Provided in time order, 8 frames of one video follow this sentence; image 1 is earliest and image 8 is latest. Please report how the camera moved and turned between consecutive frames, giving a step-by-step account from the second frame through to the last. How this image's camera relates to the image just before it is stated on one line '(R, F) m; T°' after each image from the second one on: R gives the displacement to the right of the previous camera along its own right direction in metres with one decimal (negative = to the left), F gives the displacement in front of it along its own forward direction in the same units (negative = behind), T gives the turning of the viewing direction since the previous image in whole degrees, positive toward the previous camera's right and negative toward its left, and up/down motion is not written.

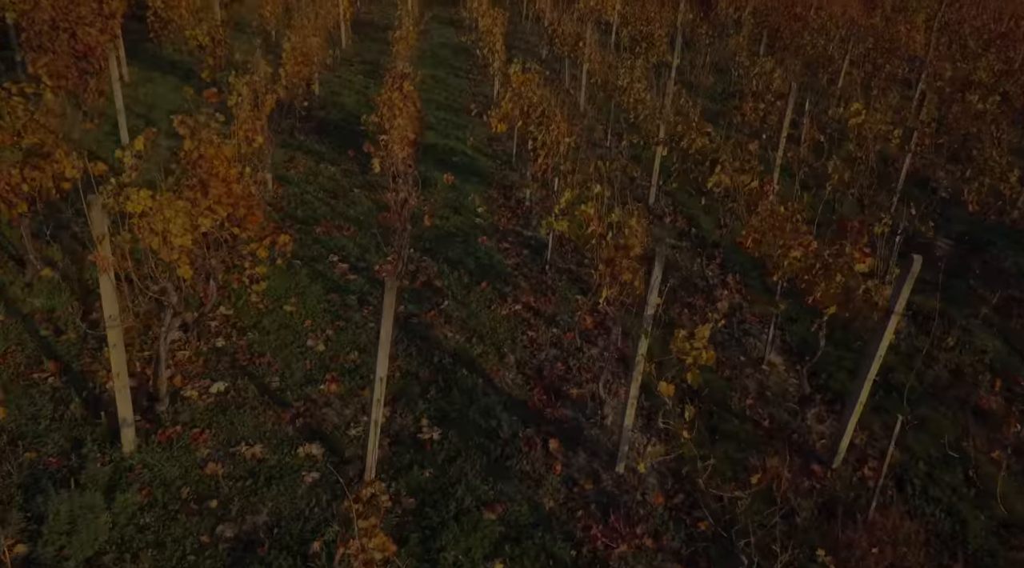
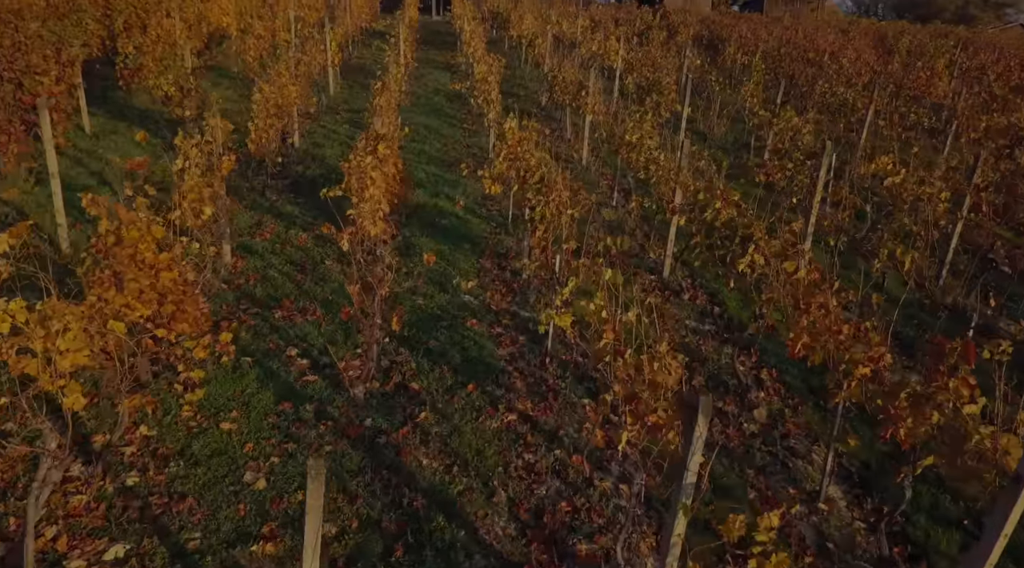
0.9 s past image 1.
(+0.1, +1.2) m; 0°
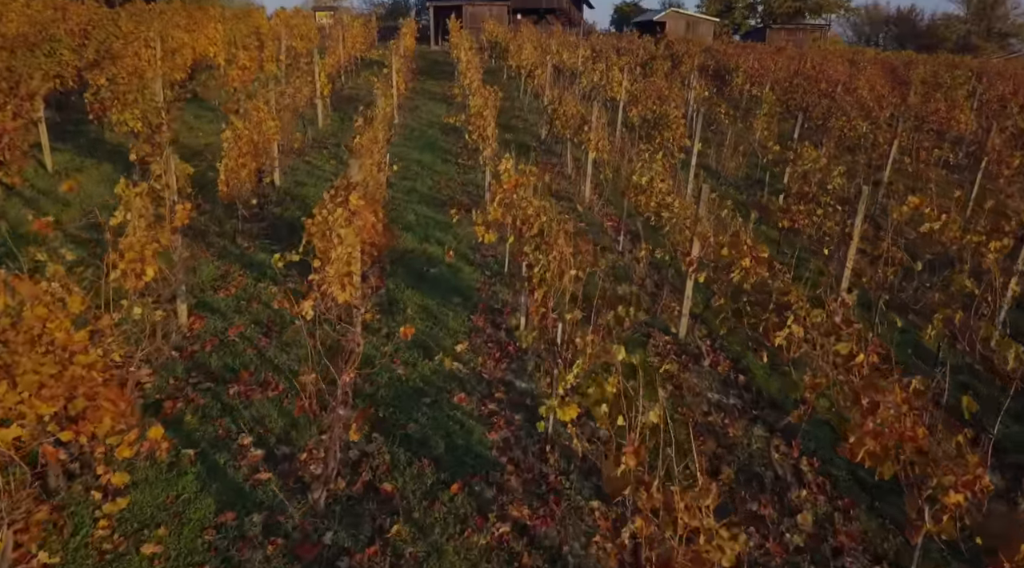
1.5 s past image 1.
(0.0, +0.9) m; 0°
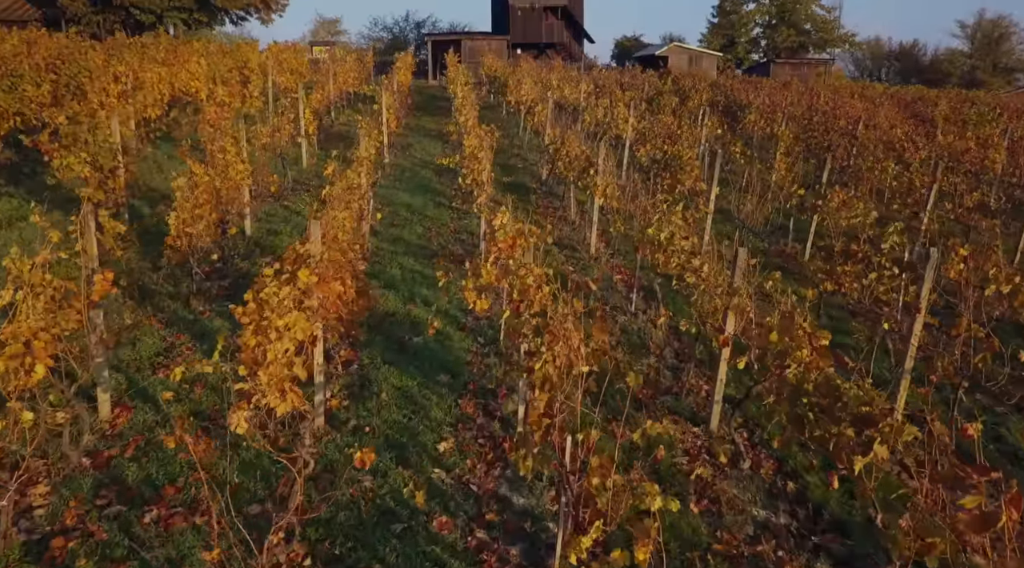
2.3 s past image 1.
(0.0, +1.2) m; 0°
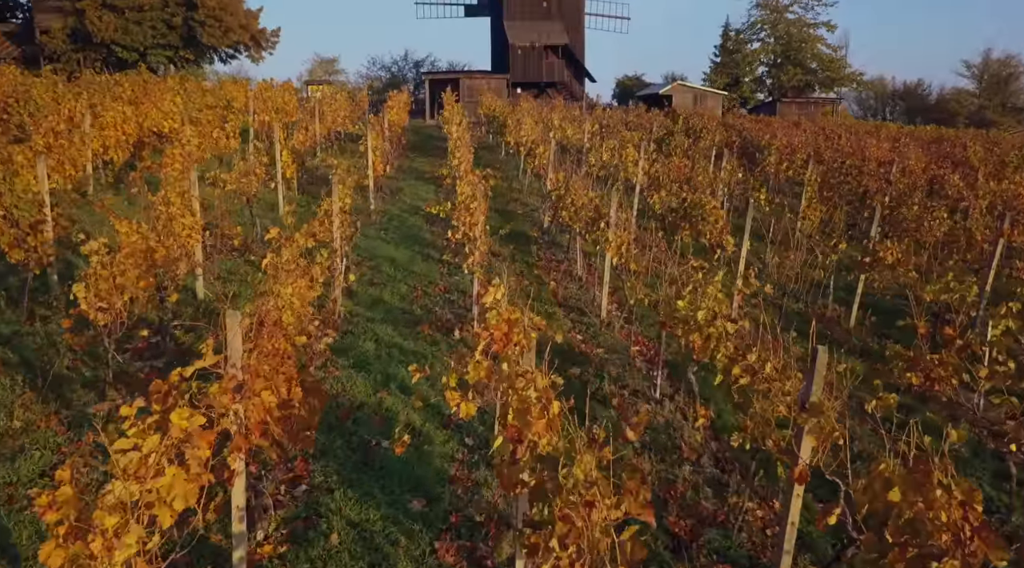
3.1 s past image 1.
(0.0, +1.5) m; 0°
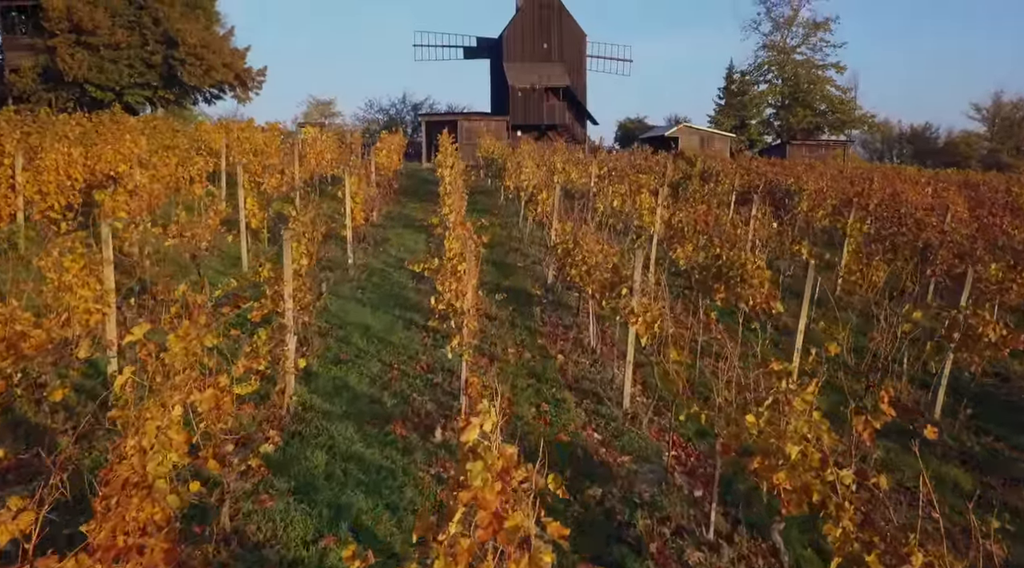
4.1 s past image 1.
(0.0, +1.8) m; 0°
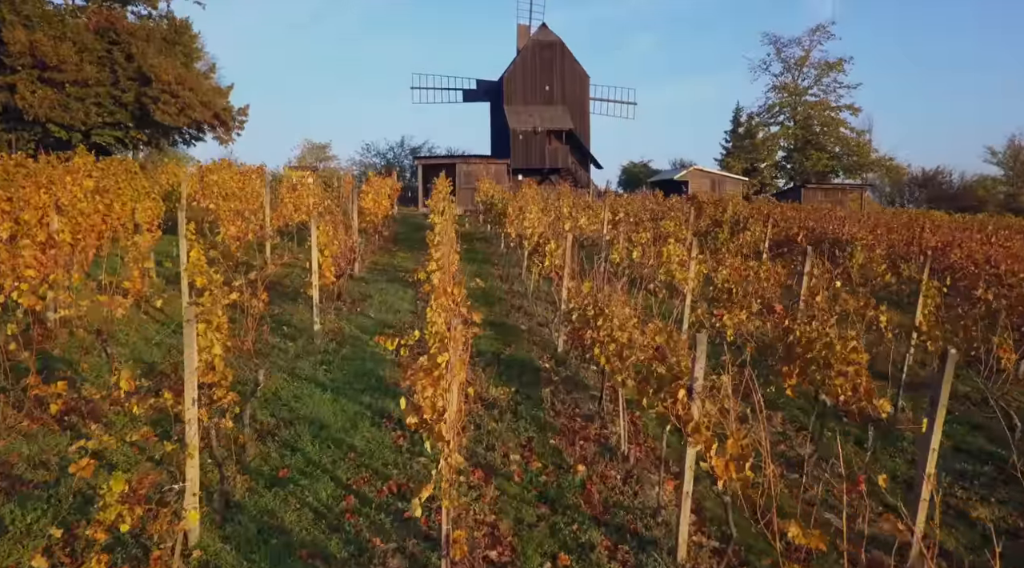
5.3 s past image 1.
(0.0, +2.2) m; 0°
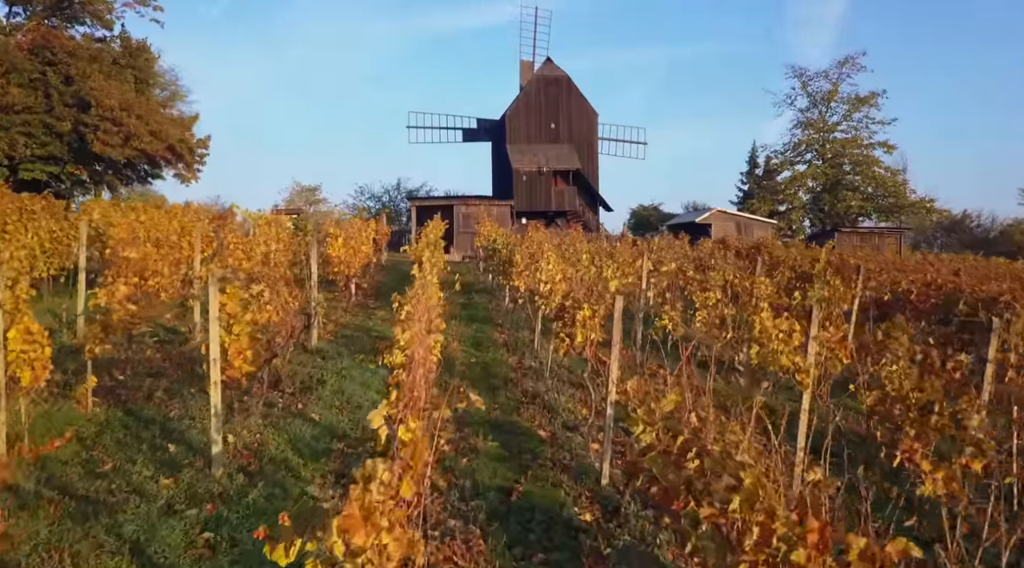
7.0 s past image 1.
(-0.1, +3.6) m; 0°
